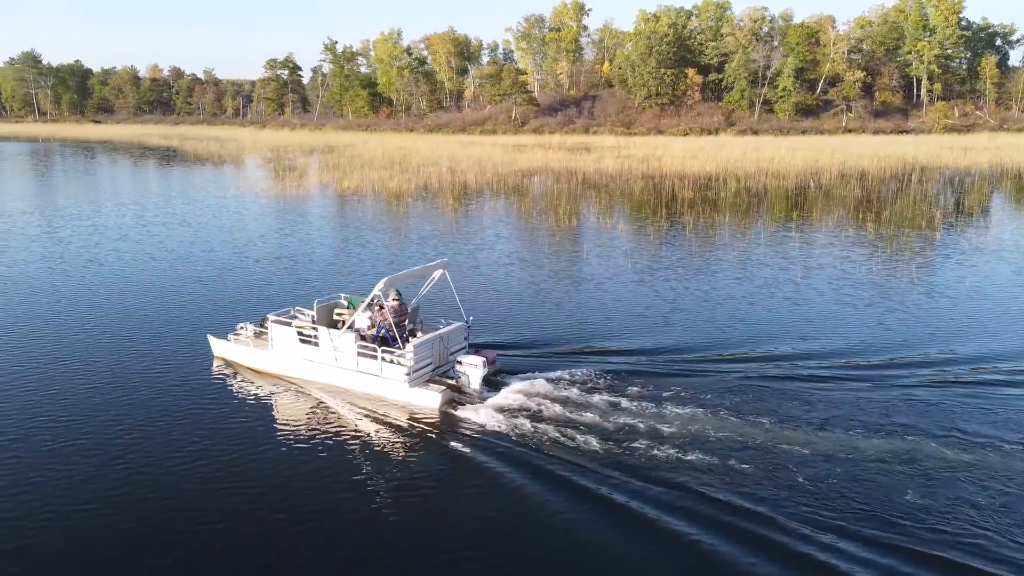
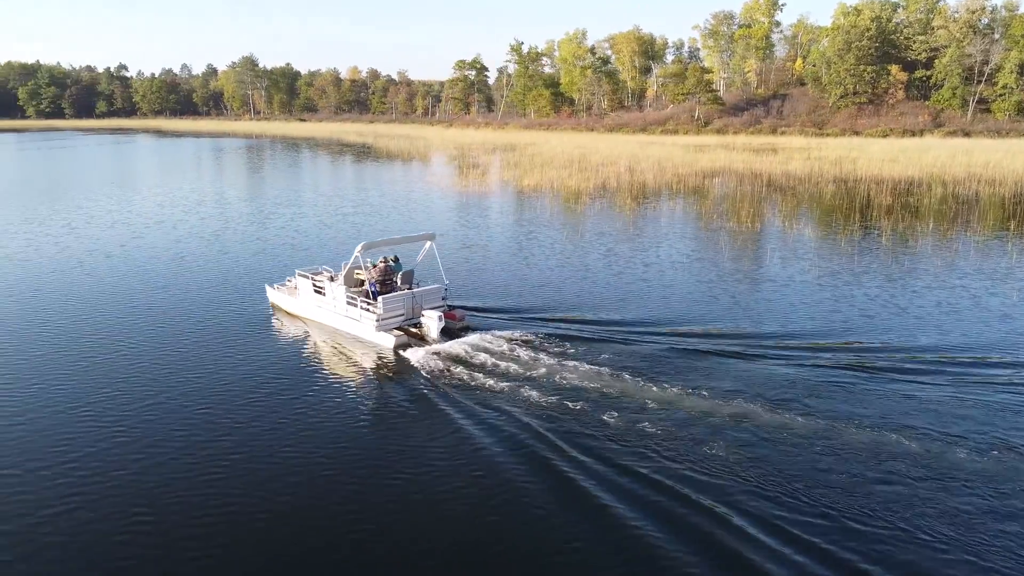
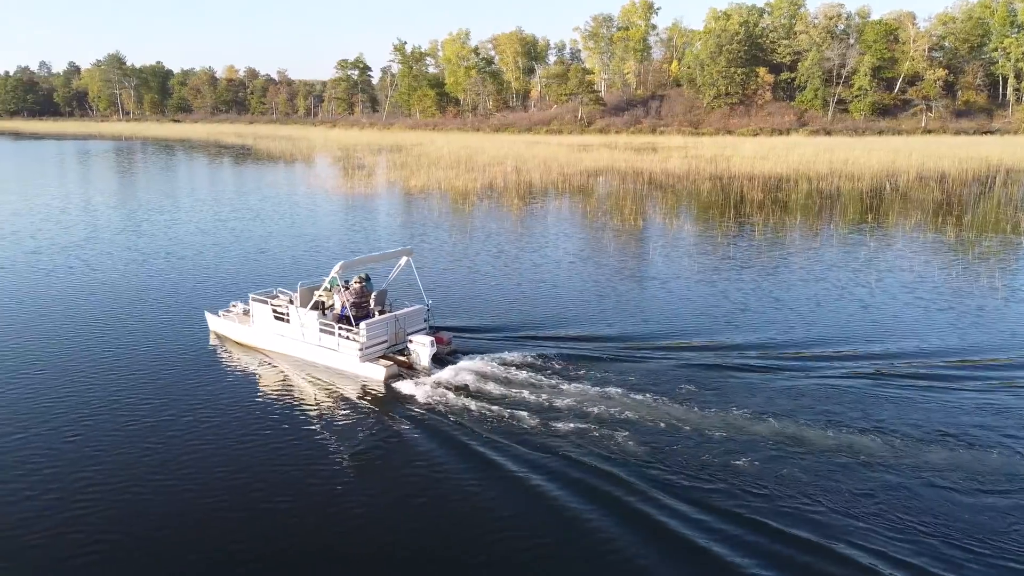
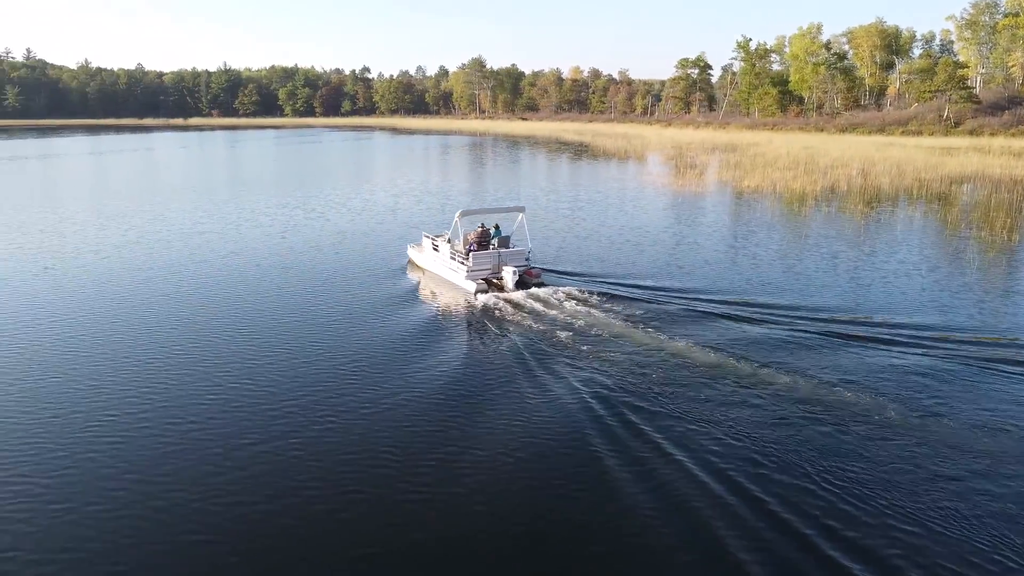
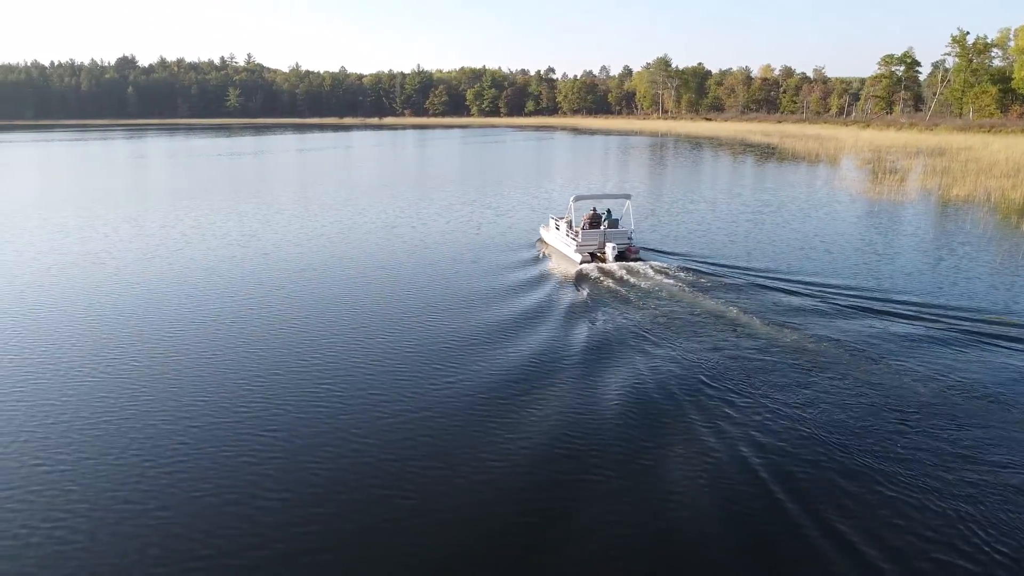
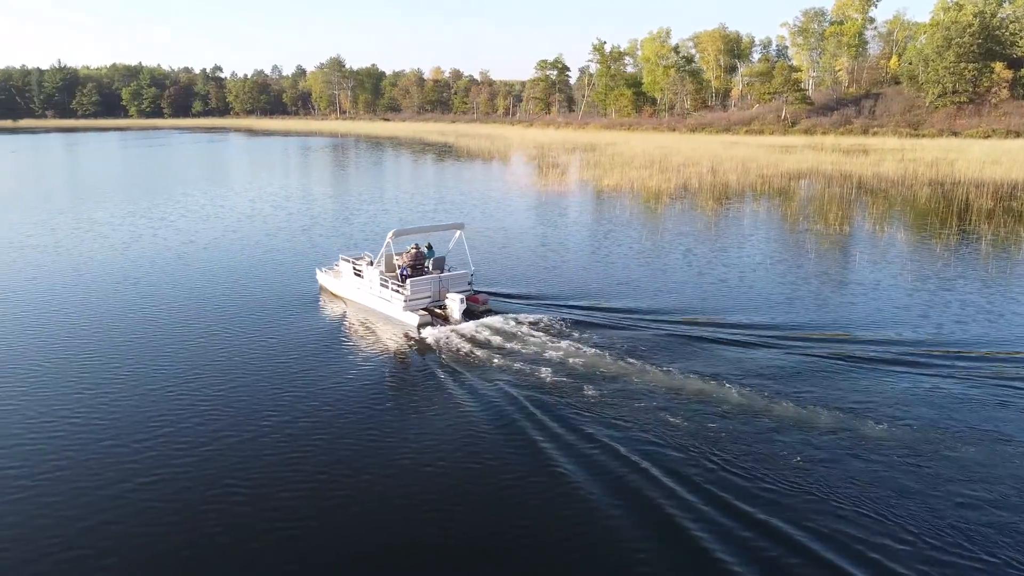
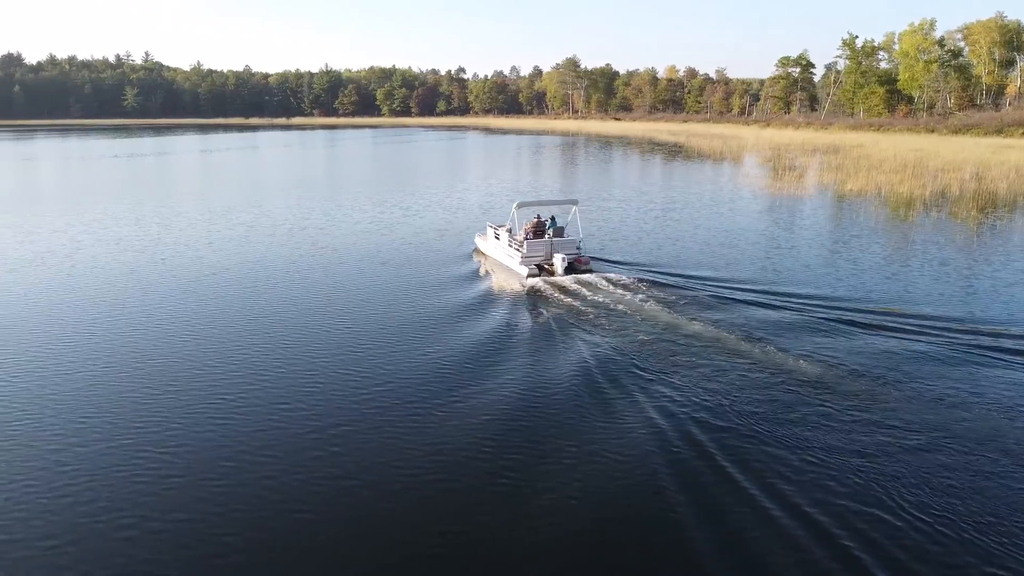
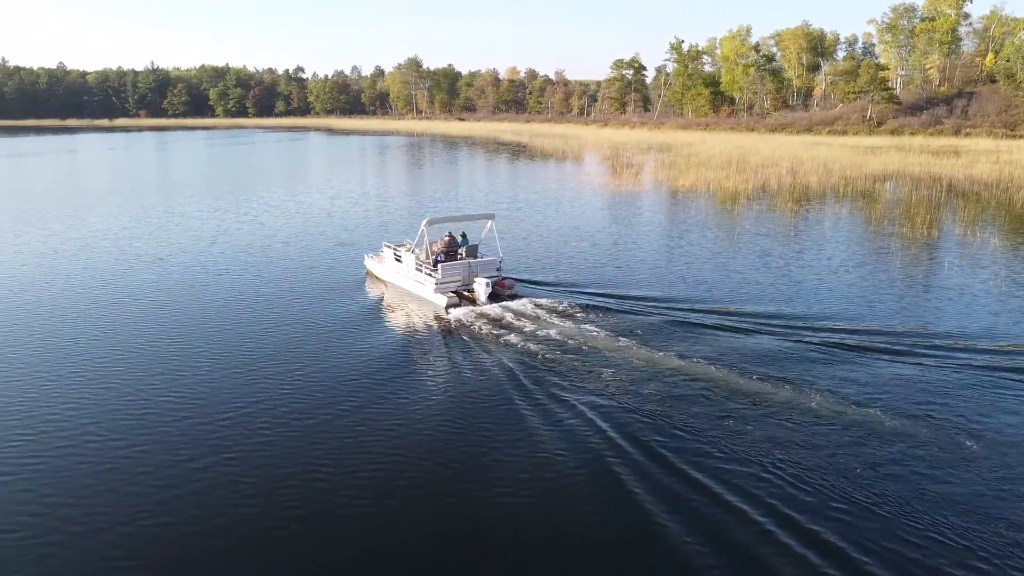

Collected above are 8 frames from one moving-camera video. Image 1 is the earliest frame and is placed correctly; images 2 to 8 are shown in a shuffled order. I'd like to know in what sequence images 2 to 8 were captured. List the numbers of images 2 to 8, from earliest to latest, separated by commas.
3, 2, 6, 8, 4, 7, 5
